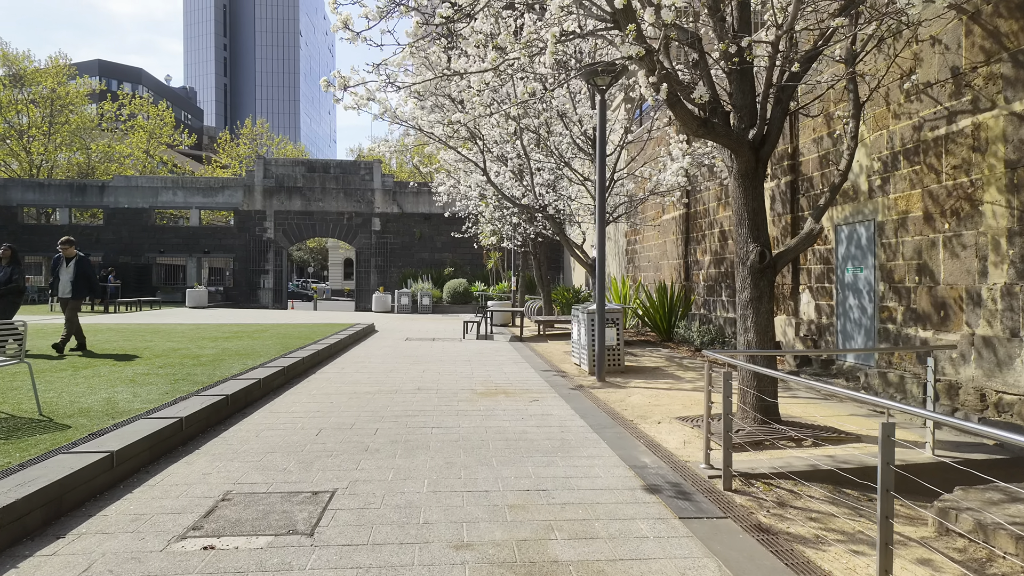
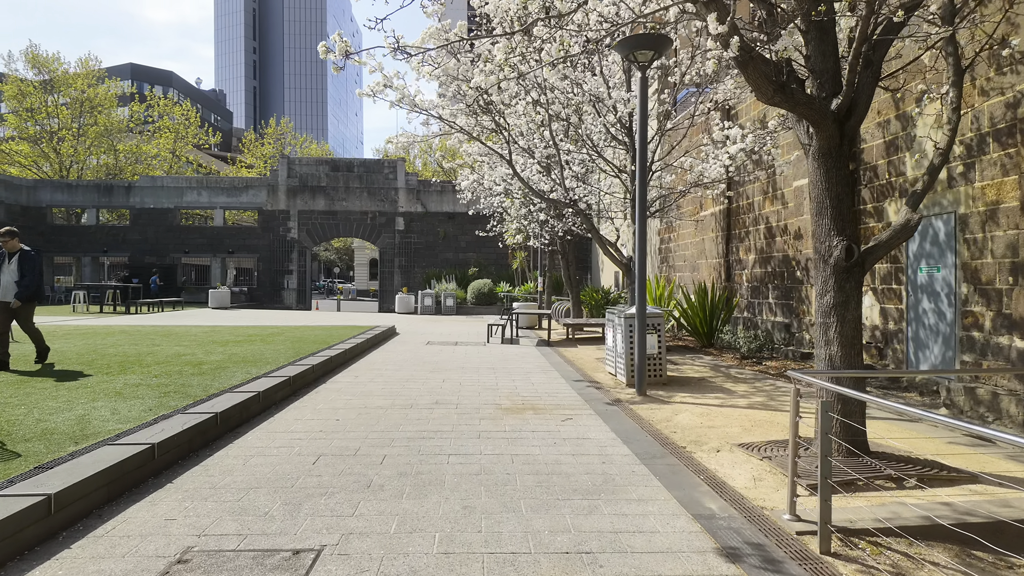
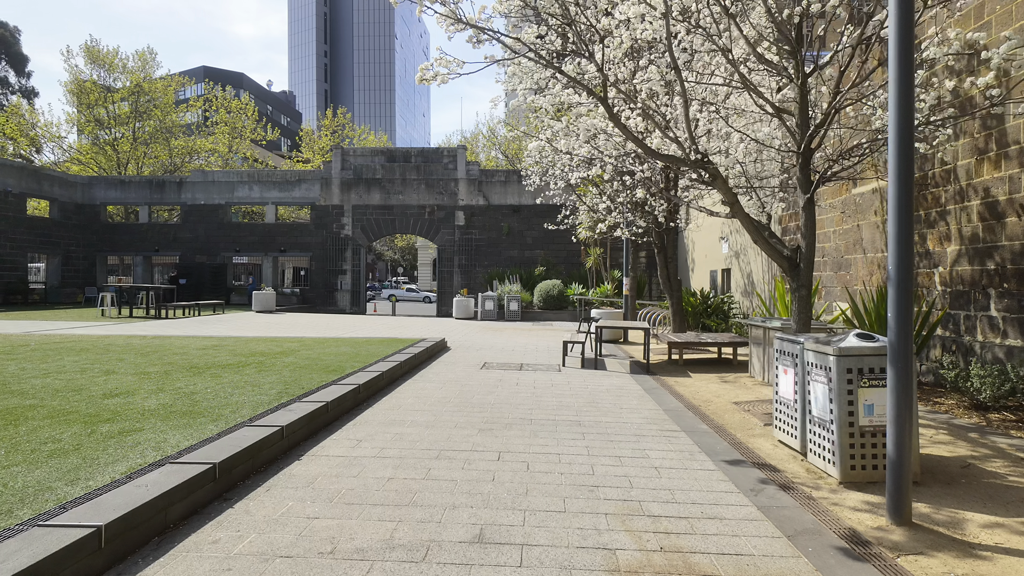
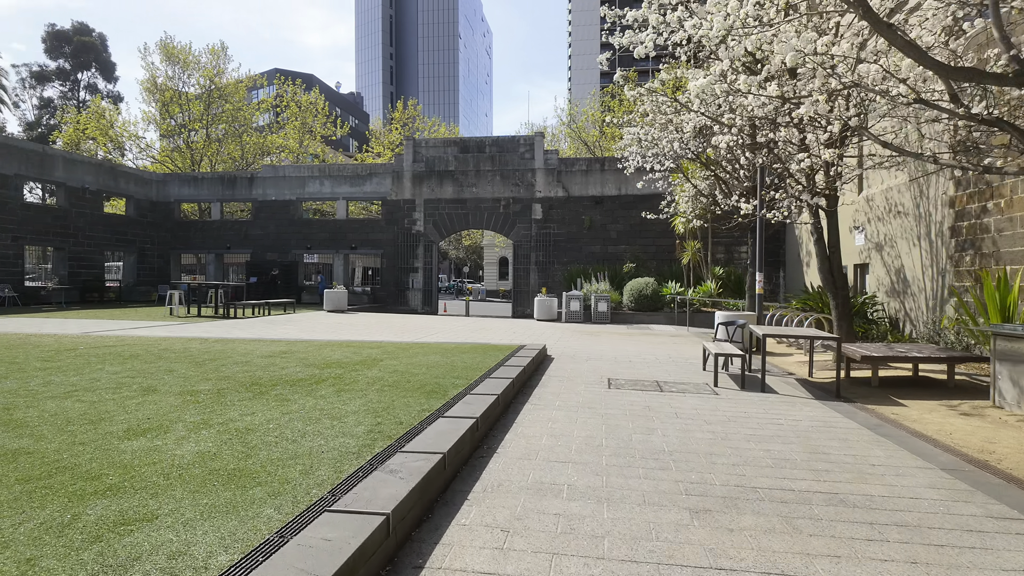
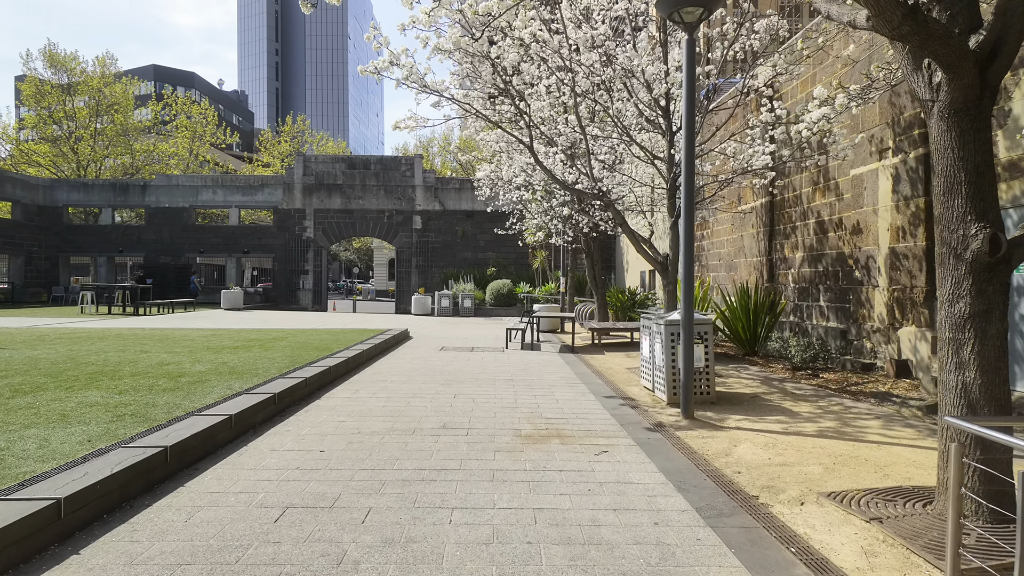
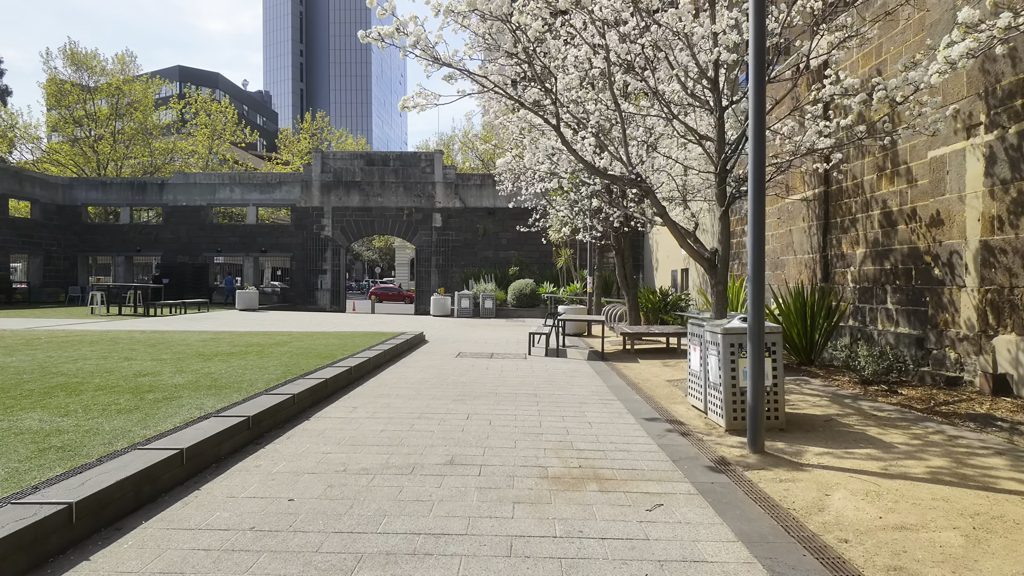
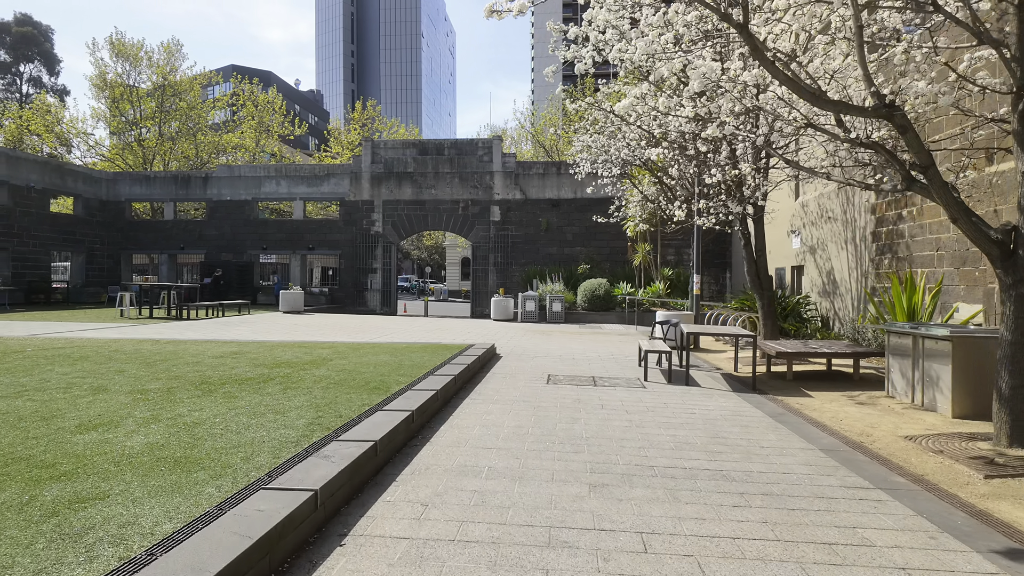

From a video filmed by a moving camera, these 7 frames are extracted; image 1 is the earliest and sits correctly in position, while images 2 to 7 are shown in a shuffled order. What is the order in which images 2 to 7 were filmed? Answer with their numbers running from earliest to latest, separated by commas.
2, 5, 6, 3, 7, 4
